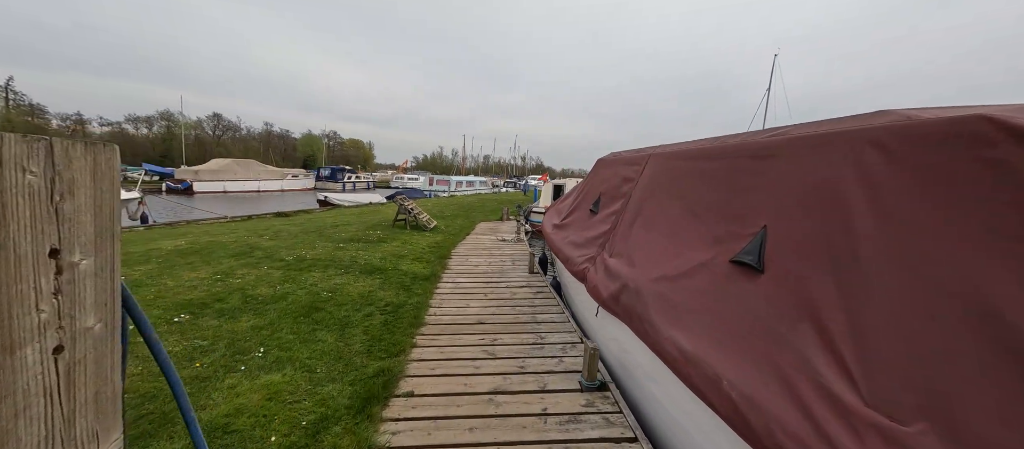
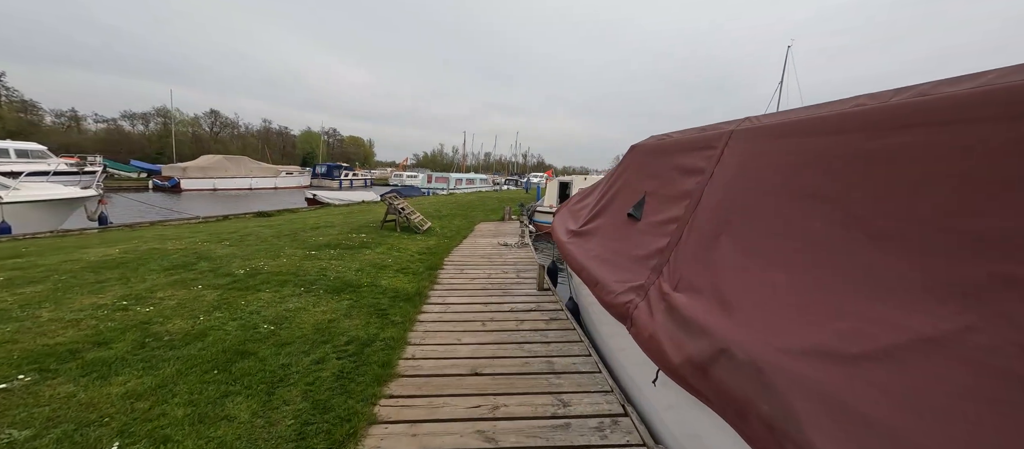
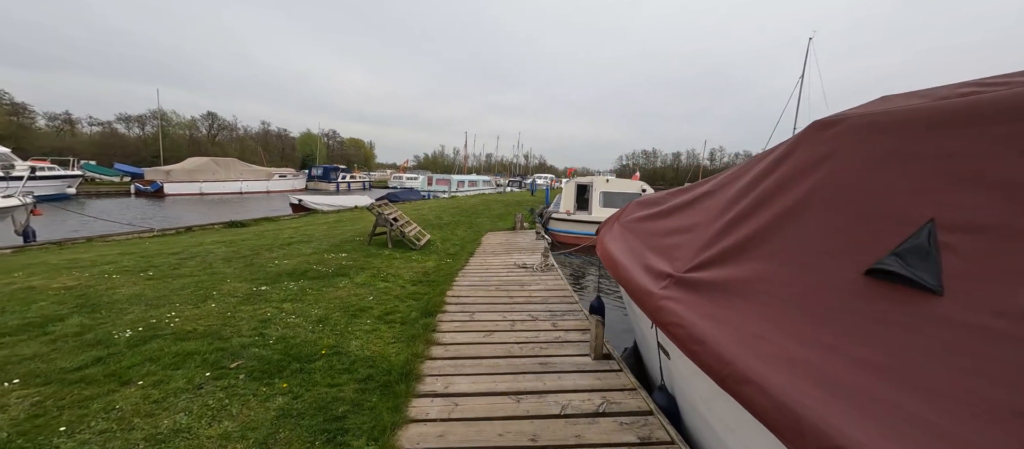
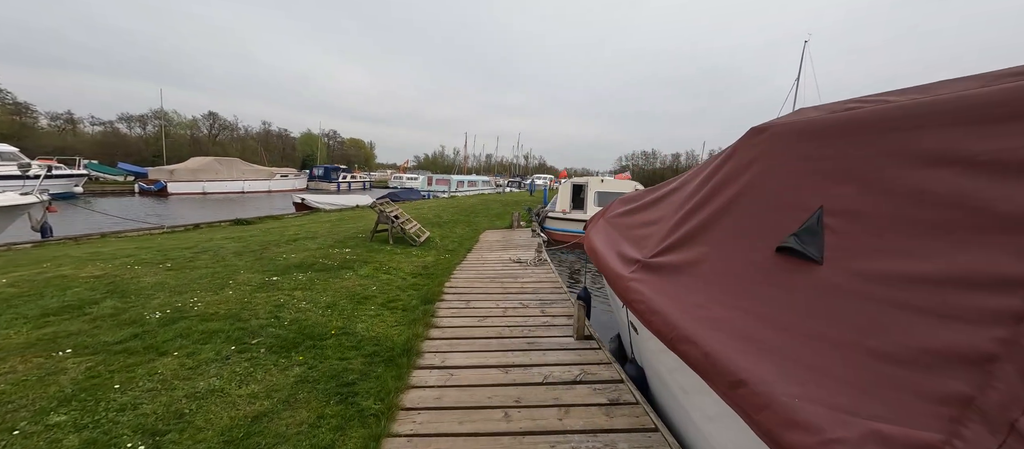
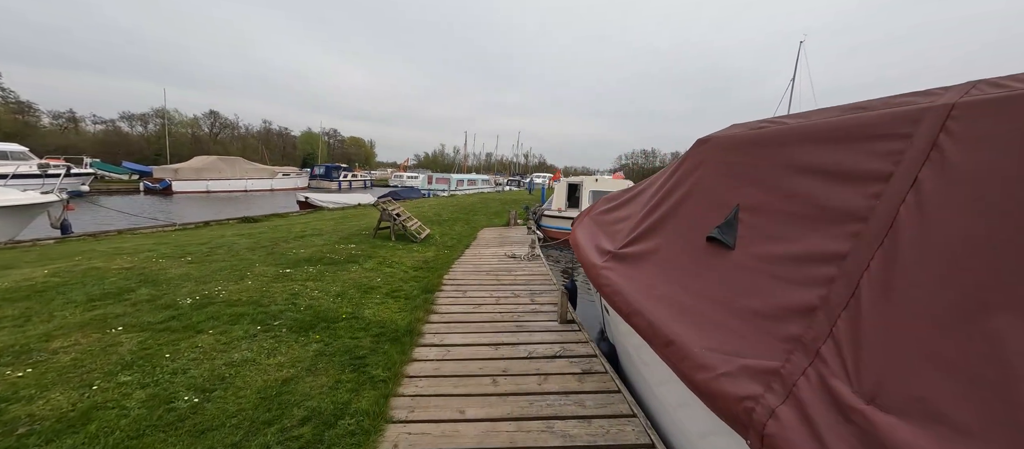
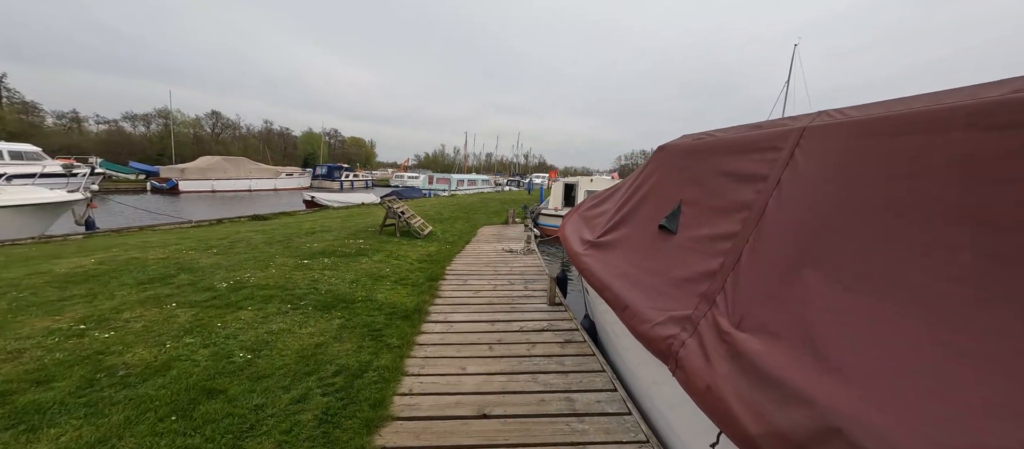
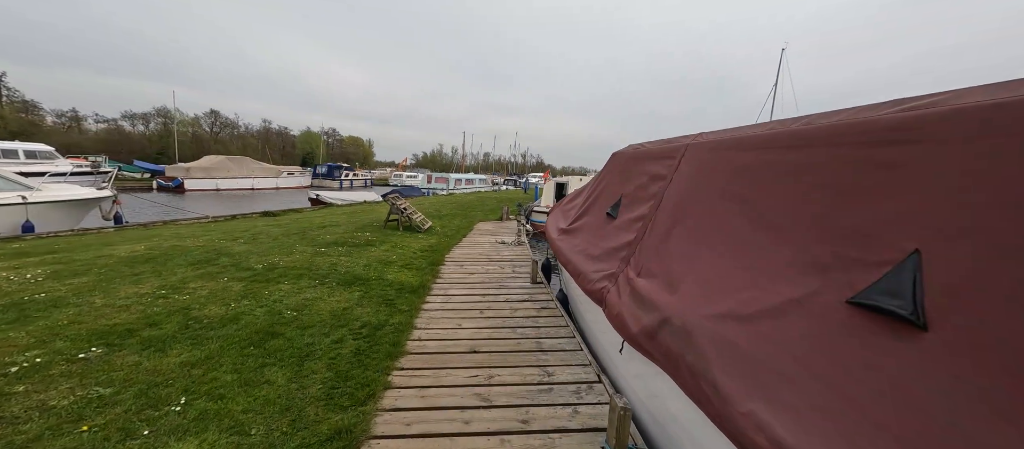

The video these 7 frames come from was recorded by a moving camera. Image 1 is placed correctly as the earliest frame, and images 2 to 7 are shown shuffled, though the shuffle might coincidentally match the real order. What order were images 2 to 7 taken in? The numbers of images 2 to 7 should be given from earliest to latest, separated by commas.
7, 2, 6, 5, 4, 3
